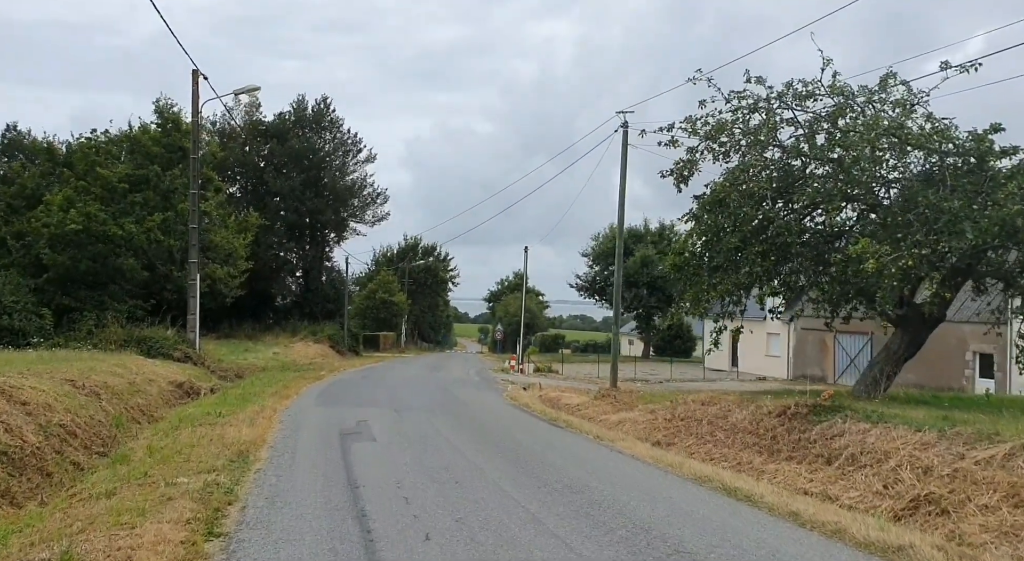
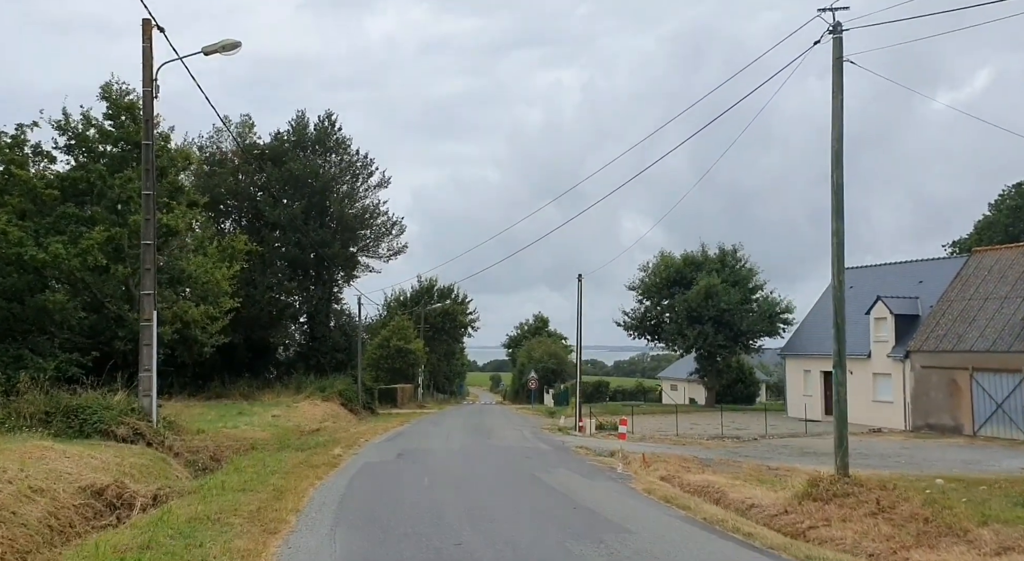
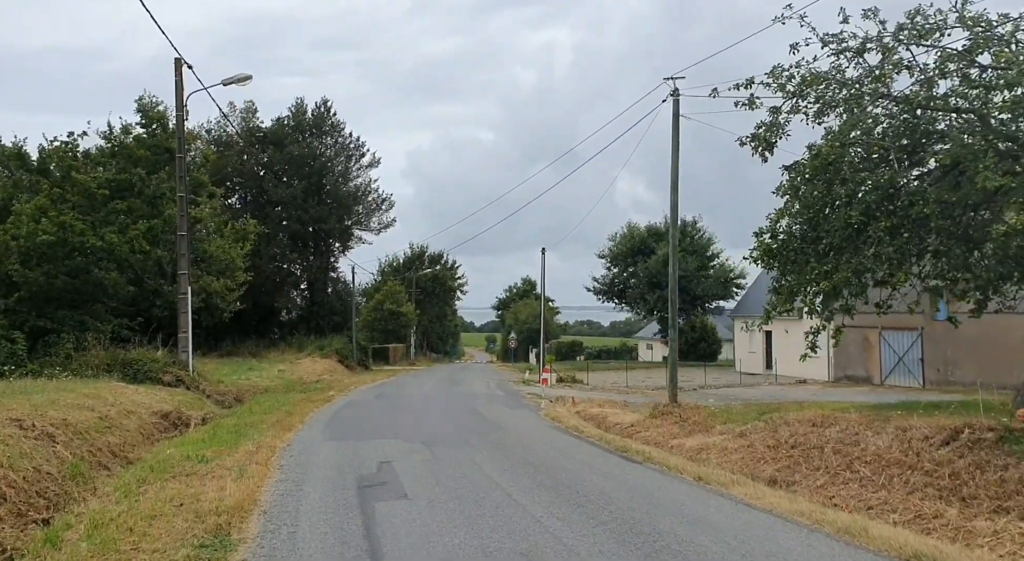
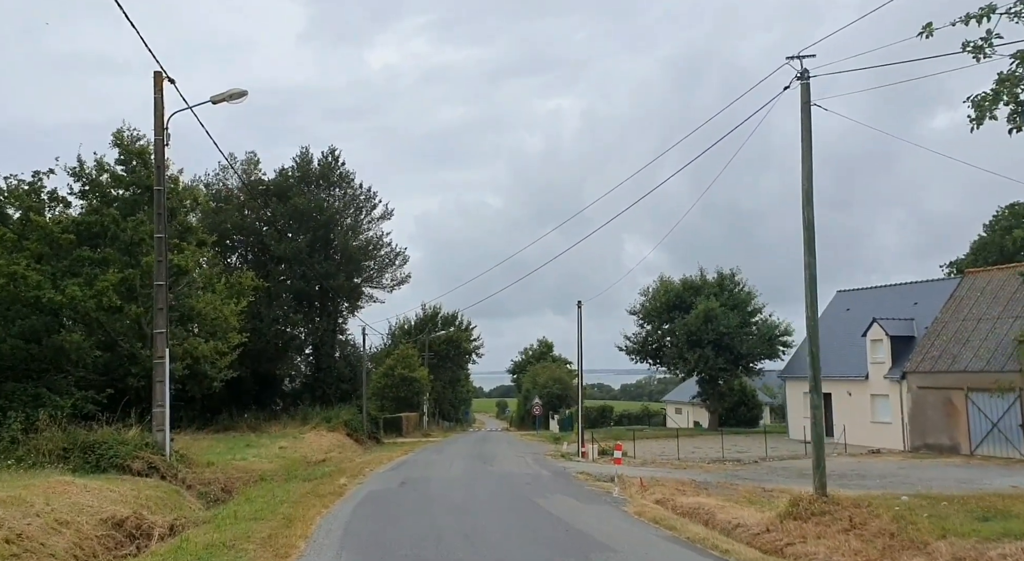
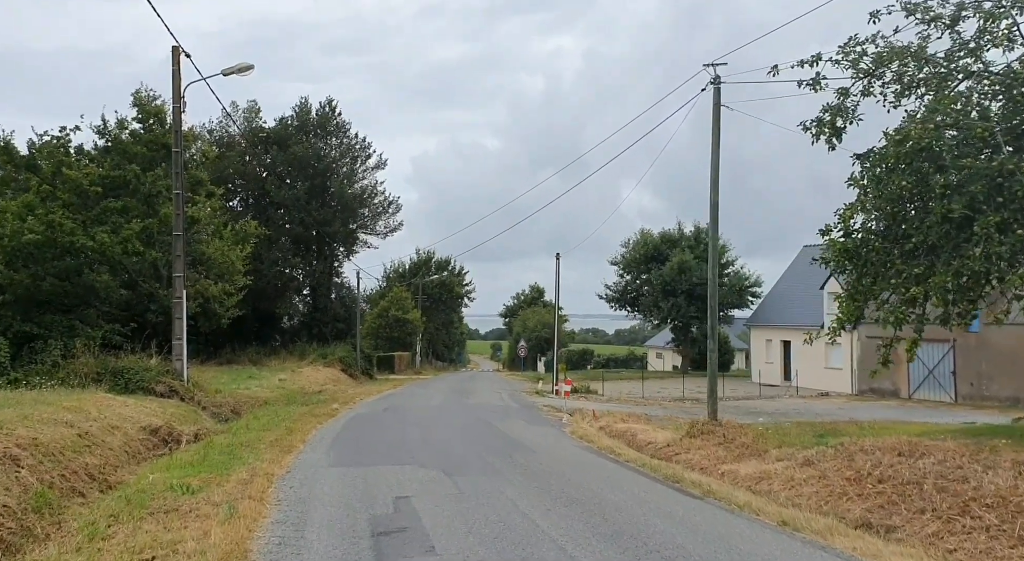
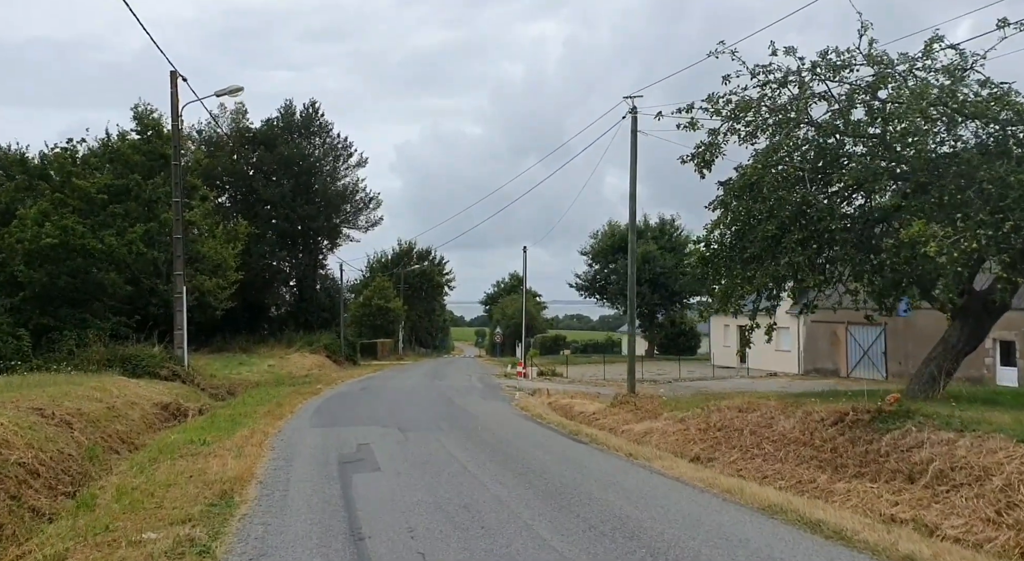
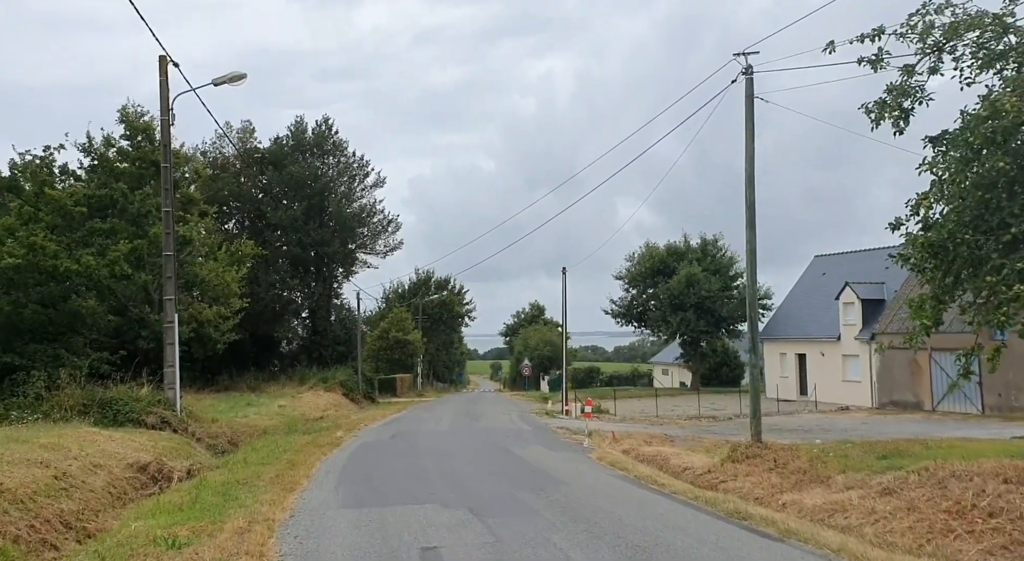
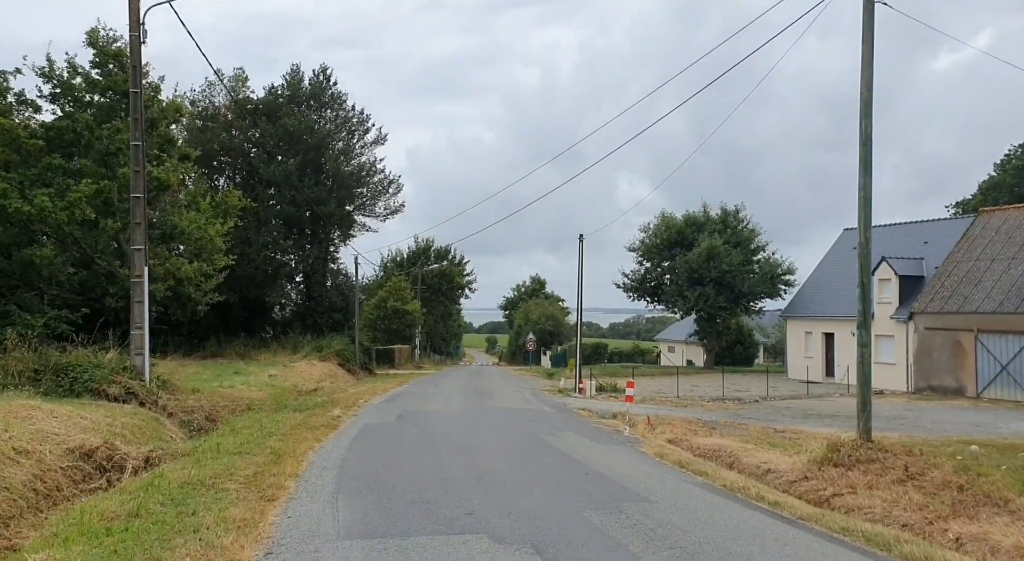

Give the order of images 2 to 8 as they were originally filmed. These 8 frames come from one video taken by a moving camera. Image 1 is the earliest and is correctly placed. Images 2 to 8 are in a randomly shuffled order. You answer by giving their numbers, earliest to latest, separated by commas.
6, 3, 5, 7, 4, 2, 8
